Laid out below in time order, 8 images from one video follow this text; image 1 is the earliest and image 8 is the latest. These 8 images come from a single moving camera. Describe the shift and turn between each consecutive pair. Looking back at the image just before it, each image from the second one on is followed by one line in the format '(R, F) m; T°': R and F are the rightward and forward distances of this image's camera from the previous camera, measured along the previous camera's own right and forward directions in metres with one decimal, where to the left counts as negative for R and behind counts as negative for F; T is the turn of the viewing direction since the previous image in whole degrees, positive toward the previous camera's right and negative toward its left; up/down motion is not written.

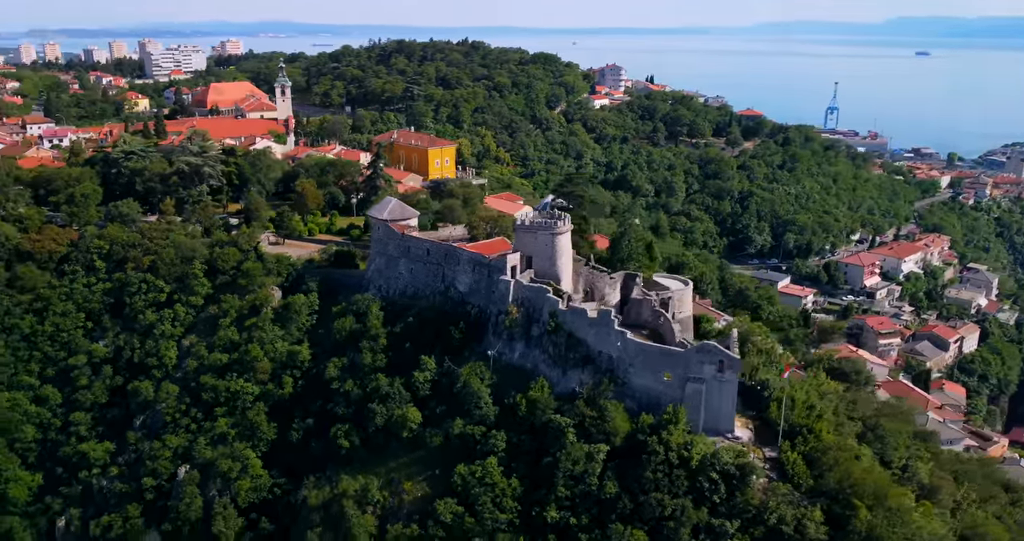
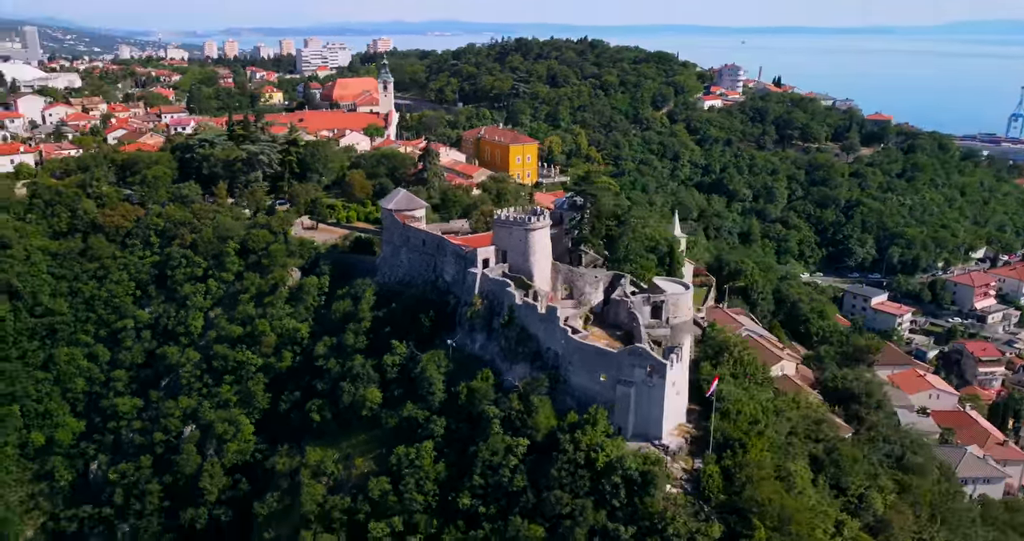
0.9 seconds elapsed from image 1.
(+4.6, +0.1) m; -11°
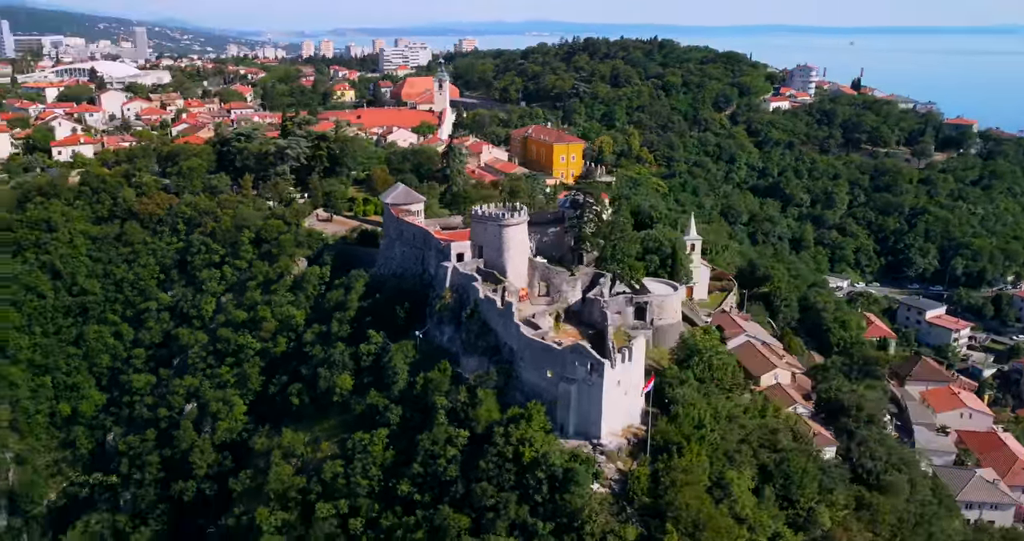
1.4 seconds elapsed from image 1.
(+3.1, 0.0) m; -7°
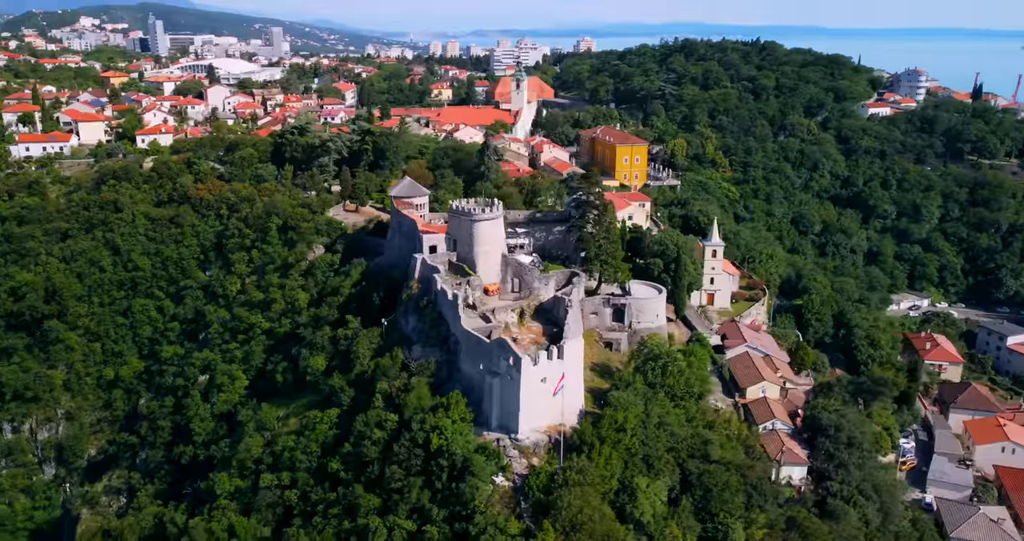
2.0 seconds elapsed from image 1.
(+4.1, +0.1) m; -9°
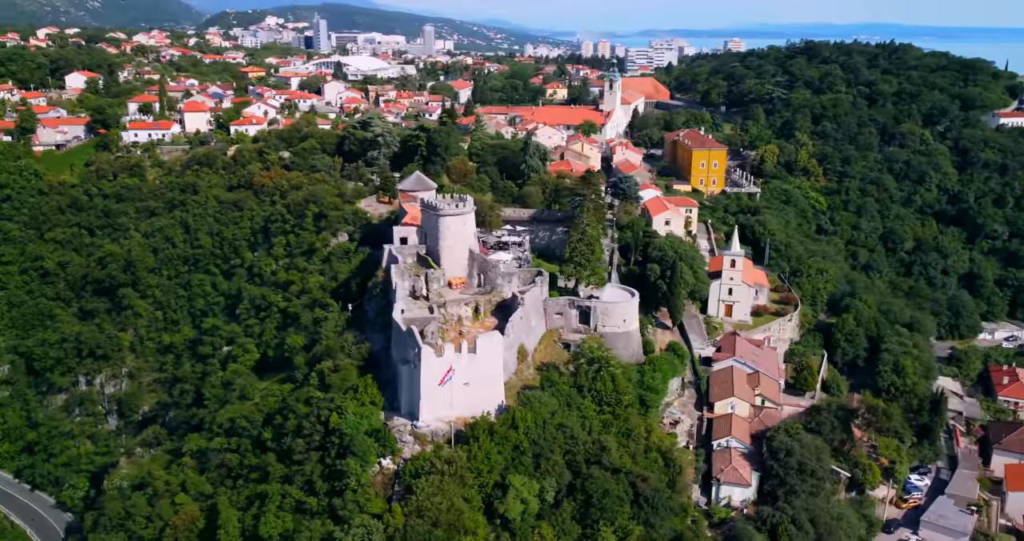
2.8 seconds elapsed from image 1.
(+5.1, +0.1) m; -11°
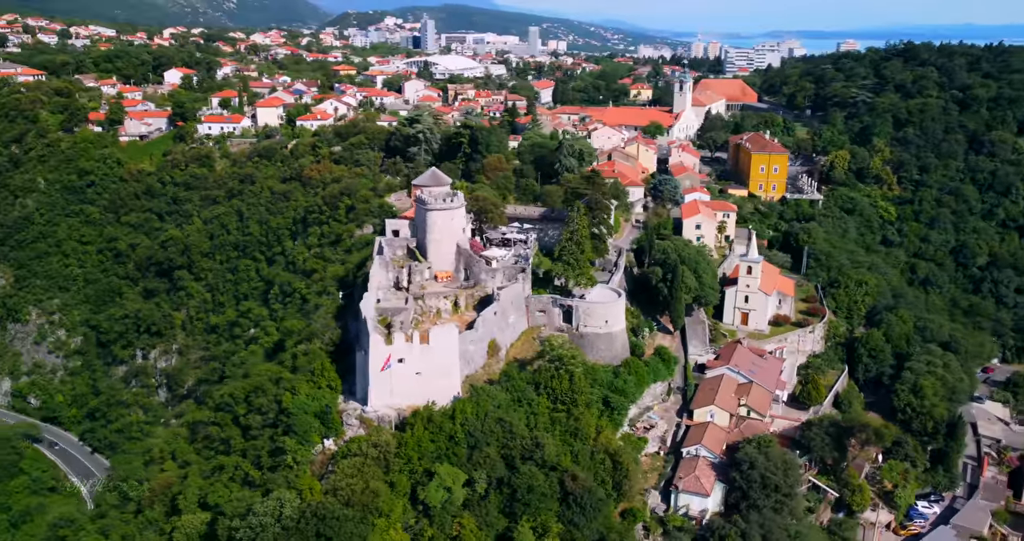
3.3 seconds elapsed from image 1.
(+3.4, 0.0) m; -8°
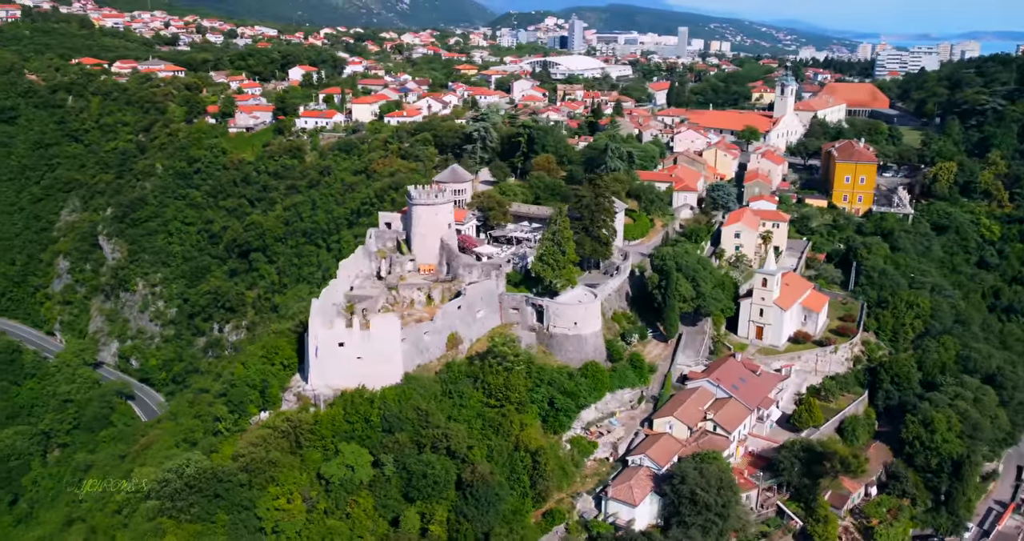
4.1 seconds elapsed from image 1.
(+5.0, +0.1) m; -11°
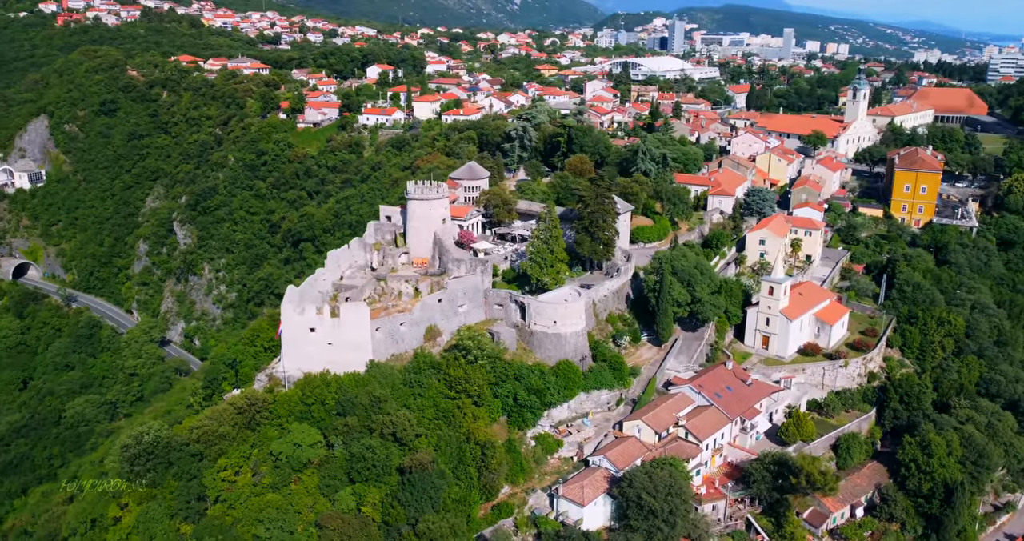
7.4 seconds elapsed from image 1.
(+3.3, -0.1) m; -7°
